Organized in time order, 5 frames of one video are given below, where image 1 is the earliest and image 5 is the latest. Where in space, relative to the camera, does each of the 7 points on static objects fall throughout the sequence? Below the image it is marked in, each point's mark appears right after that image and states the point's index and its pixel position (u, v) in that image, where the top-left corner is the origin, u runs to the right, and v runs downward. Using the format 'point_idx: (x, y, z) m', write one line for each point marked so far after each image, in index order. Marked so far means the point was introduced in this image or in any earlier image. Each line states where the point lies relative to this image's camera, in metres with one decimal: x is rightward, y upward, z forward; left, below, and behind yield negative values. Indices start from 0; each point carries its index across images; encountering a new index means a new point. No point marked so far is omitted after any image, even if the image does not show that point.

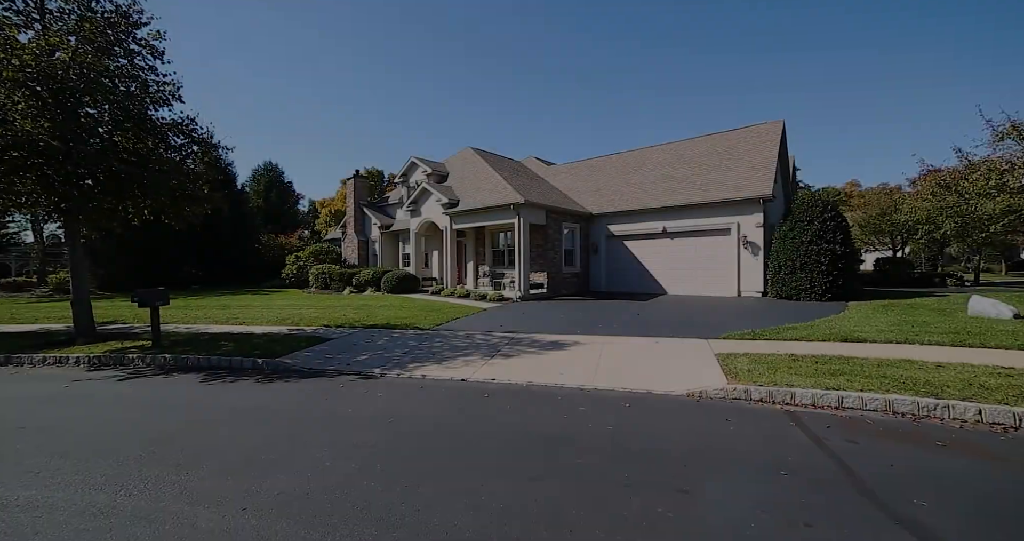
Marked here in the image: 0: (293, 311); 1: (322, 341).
0: (-6.3, -1.1, +13.2) m
1: (-3.5, -1.3, +8.7) m
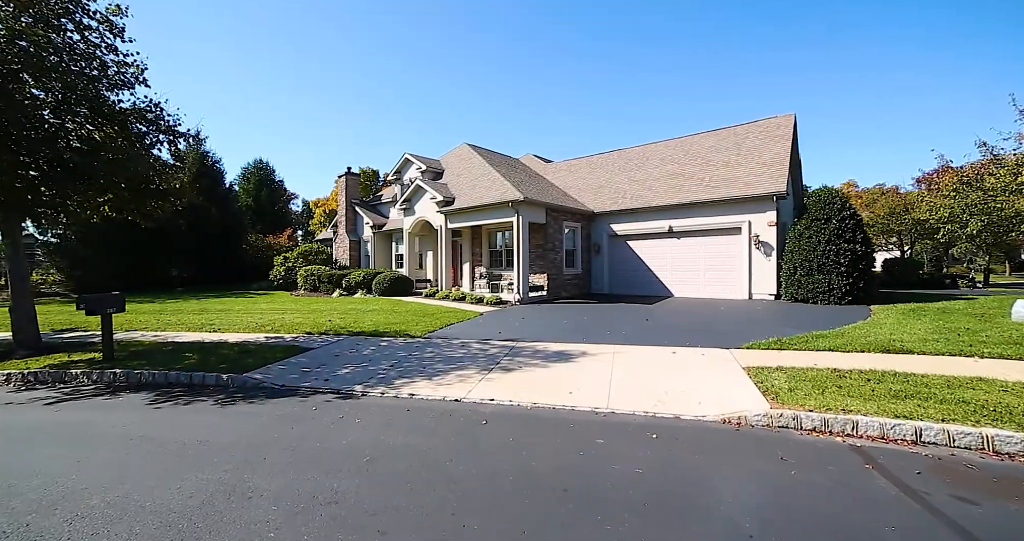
0: (-6.3, -1.2, +12.3) m
1: (-3.5, -1.4, +7.8) m
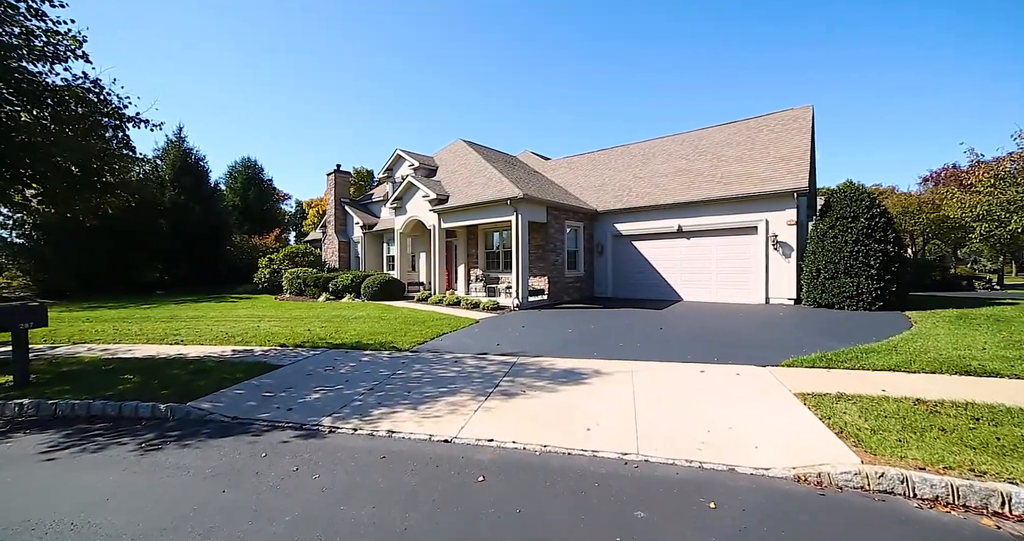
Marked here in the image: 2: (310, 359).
0: (-6.3, -1.3, +11.2) m
1: (-3.5, -1.4, +6.7) m
2: (-3.3, -1.4, +7.5) m
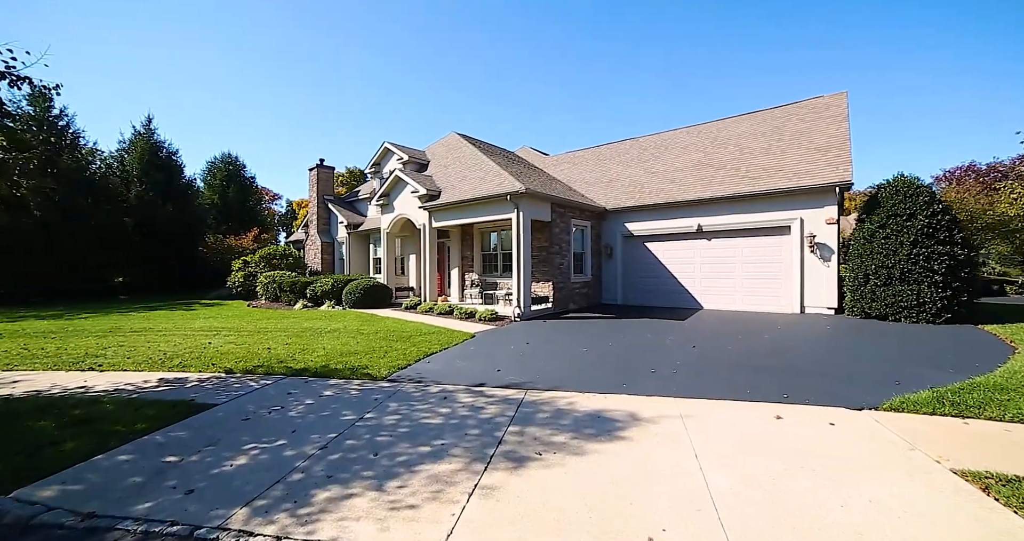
0: (-6.3, -1.4, +9.4) m
1: (-3.5, -1.5, +5.0) m
2: (-3.2, -1.5, +5.7) m
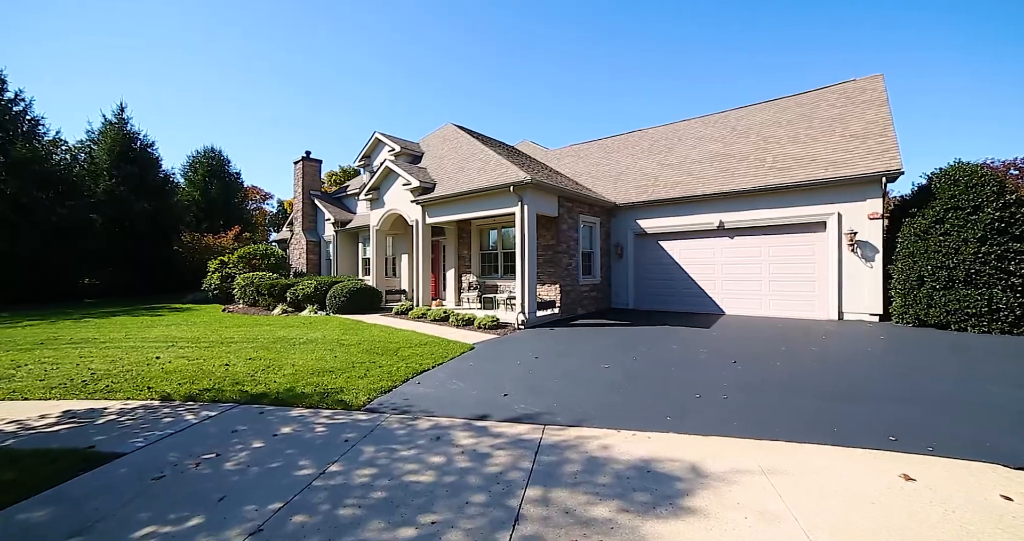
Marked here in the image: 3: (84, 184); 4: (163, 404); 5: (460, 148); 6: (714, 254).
0: (-6.2, -1.4, +8.0) m
1: (-3.3, -1.5, +3.5) m
2: (-3.1, -1.5, +4.3) m
3: (-17.6, +3.6, +19.2) m
4: (-4.0, -1.5, +5.3) m
5: (-1.6, +4.0, +15.0) m
6: (+5.5, +0.4, +12.5) m
